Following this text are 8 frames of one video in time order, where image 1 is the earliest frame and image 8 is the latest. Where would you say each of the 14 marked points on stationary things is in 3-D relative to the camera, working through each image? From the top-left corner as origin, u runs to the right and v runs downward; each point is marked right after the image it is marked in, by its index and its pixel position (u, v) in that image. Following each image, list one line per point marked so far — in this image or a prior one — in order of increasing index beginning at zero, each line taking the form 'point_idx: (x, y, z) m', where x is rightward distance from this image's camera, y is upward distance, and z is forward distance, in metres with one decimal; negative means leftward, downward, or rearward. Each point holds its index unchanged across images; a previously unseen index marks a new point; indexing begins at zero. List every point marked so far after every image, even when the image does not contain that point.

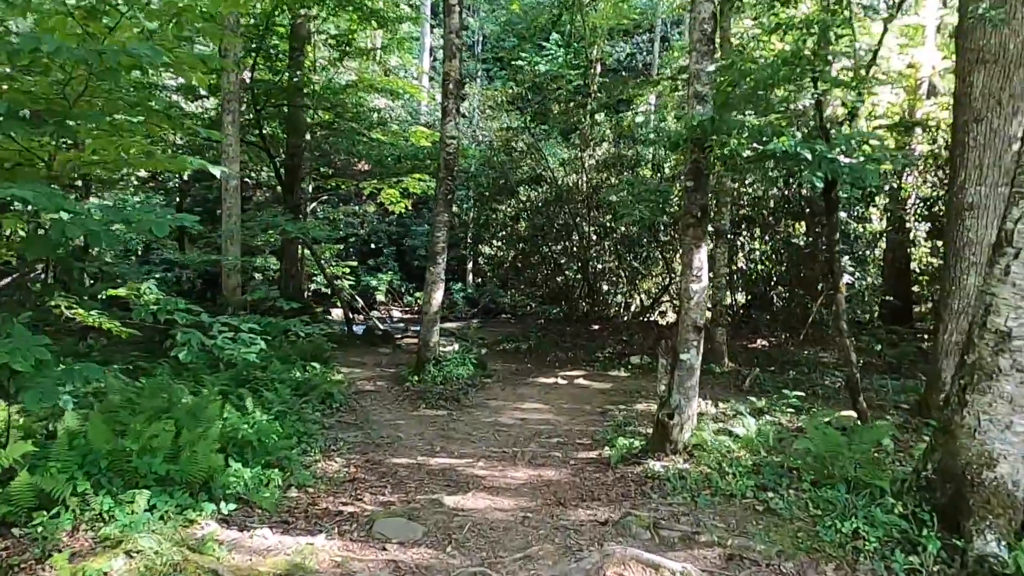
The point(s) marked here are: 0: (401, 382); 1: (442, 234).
0: (-1.3, -1.1, +7.3) m
1: (-0.8, +0.6, +7.4) m
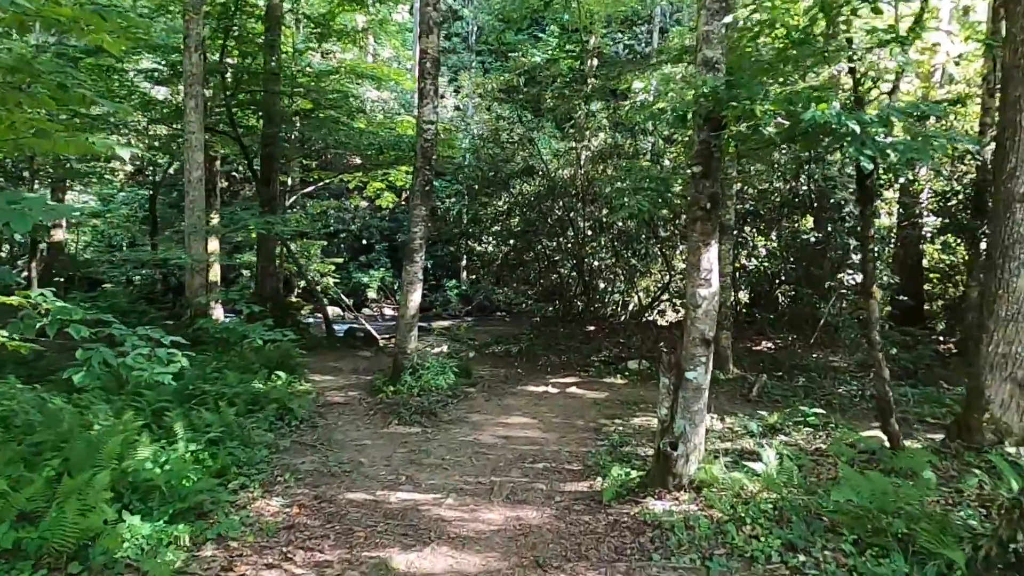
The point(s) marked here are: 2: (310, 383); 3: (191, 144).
0: (-1.4, -1.1, +6.7) m
1: (-1.0, +0.6, +6.7) m
2: (-2.2, -1.1, +7.0) m
3: (-4.1, +1.8, +8.3) m
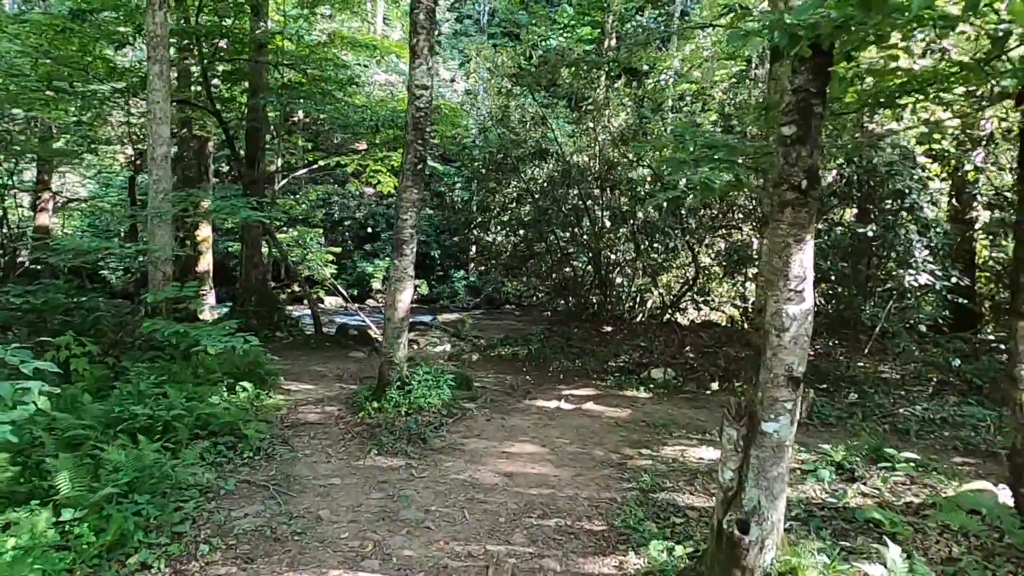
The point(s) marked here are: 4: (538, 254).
0: (-1.4, -1.1, +5.6) m
1: (-0.9, +0.6, +5.7) m
2: (-2.1, -1.0, +6.0) m
3: (-4.0, +1.9, +7.2) m
4: (+0.4, +0.6, +11.3) m
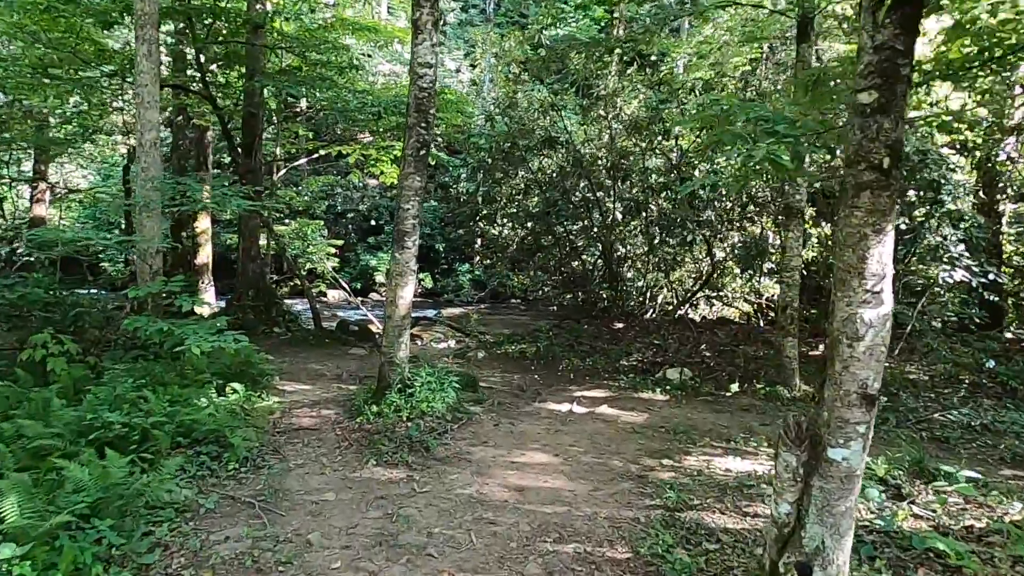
0: (-1.3, -1.0, +5.2) m
1: (-0.8, +0.7, +5.3) m
2: (-2.1, -1.0, +5.6) m
3: (-3.9, +2.0, +6.8) m
4: (+0.6, +0.7, +10.9) m
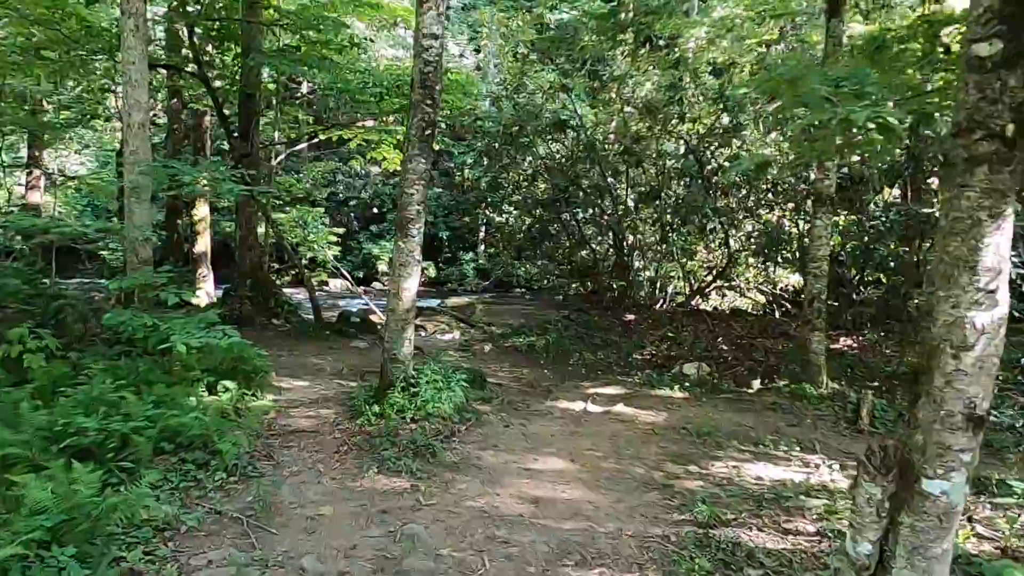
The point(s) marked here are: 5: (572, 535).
0: (-1.2, -1.0, +4.9) m
1: (-0.7, +0.7, +4.9) m
2: (-2.0, -0.9, +5.3) m
3: (-3.8, +2.1, +6.4) m
4: (+0.7, +0.8, +10.5) m
5: (+0.3, -1.3, +3.3) m
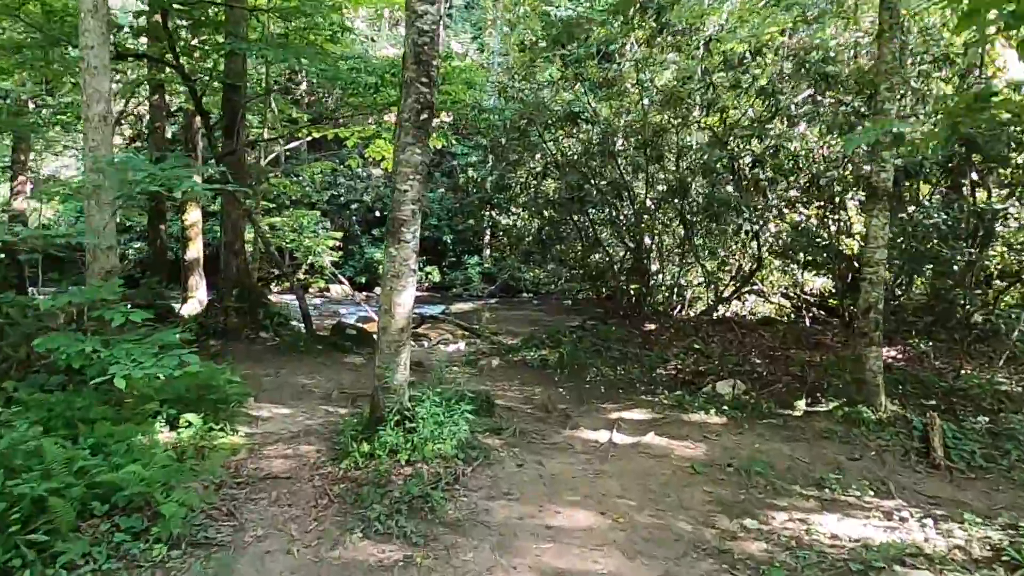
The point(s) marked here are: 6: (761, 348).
0: (-1.1, -1.1, +4.1) m
1: (-0.6, +0.6, +4.1) m
2: (-1.9, -1.0, +4.5) m
3: (-3.7, +2.0, +5.7) m
4: (+0.8, +0.7, +9.7) m
5: (+0.4, -1.3, +2.5) m
6: (+3.0, -0.7, +7.9) m
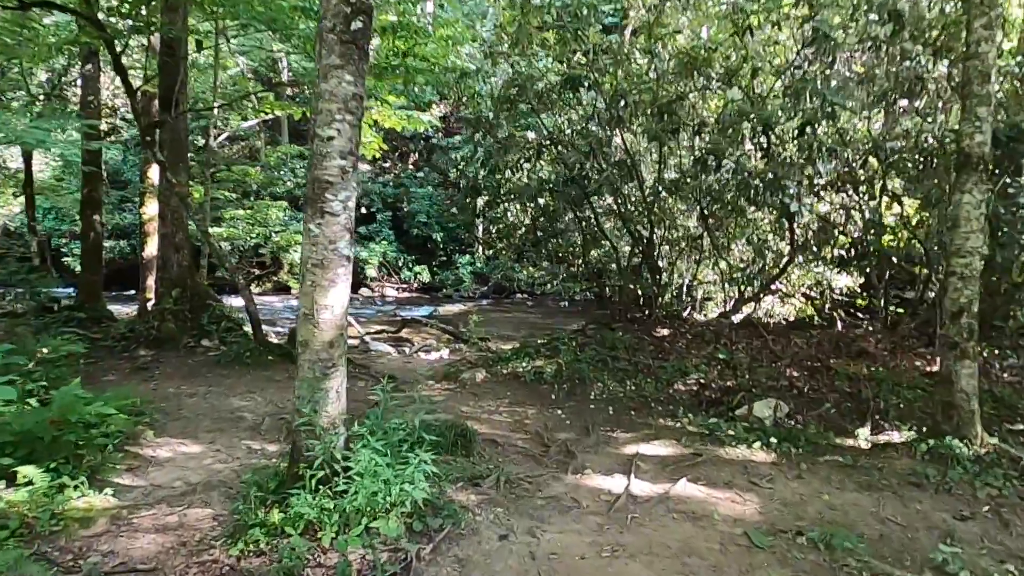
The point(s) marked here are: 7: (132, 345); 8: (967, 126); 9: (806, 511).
0: (-1.2, -1.0, +2.8) m
1: (-0.7, +0.7, +2.8) m
2: (-2.0, -1.0, +3.2) m
3: (-3.8, +2.0, +4.4) m
4: (+0.7, +0.7, +8.4) m
5: (+0.3, -1.3, +1.2) m
6: (+2.9, -0.7, +6.6) m
7: (-4.0, -0.6, +6.9) m
8: (+3.0, +1.1, +4.3) m
9: (+1.6, -1.2, +3.4) m
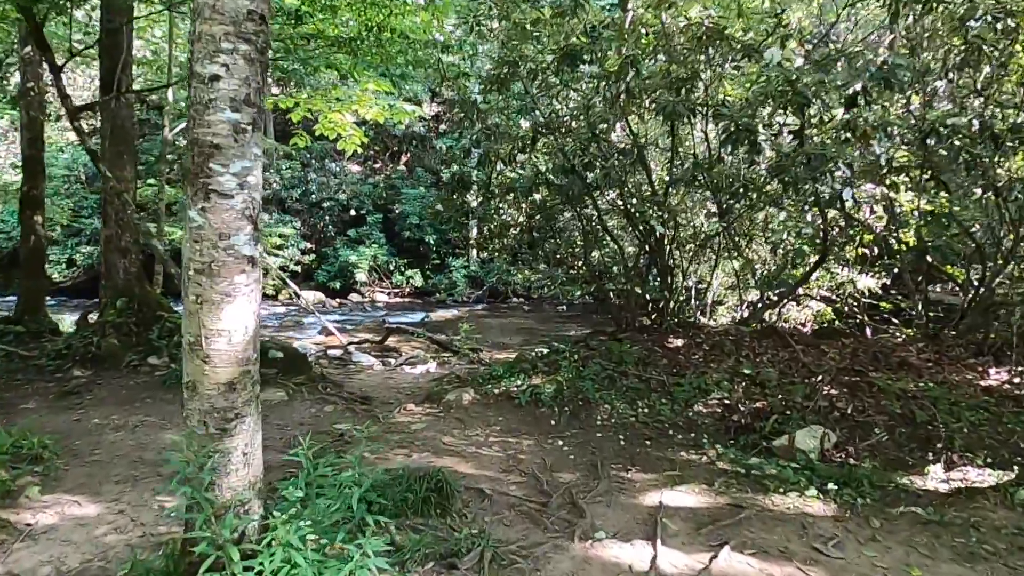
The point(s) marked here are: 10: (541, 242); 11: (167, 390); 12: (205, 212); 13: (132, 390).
0: (-1.2, -1.1, +1.9) m
1: (-0.8, +0.6, +1.9) m
2: (-2.0, -1.0, +2.3) m
3: (-3.9, +1.9, +3.5) m
4: (+0.6, +0.7, +7.5) m
5: (+0.3, -1.3, +0.3) m
6: (+2.9, -0.7, +5.8) m
7: (-4.1, -0.7, +6.0) m
8: (+2.9, +1.0, +3.4) m
9: (+1.5, -1.2, +2.5) m
10: (+0.3, +0.6, +7.6) m
11: (-3.0, -0.9, +5.5) m
12: (-0.9, +0.2, +1.9) m
13: (-3.2, -0.9, +5.5) m
